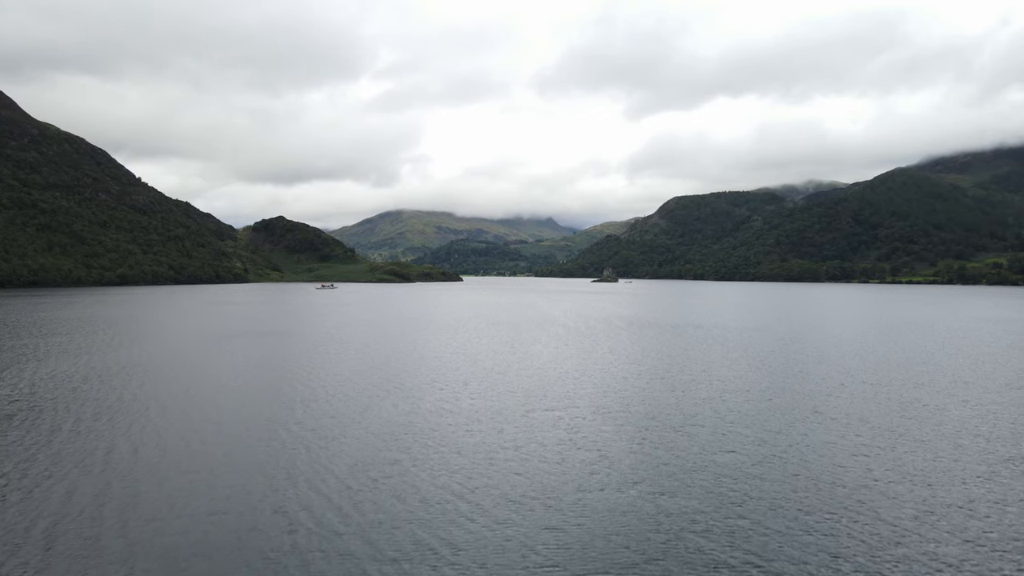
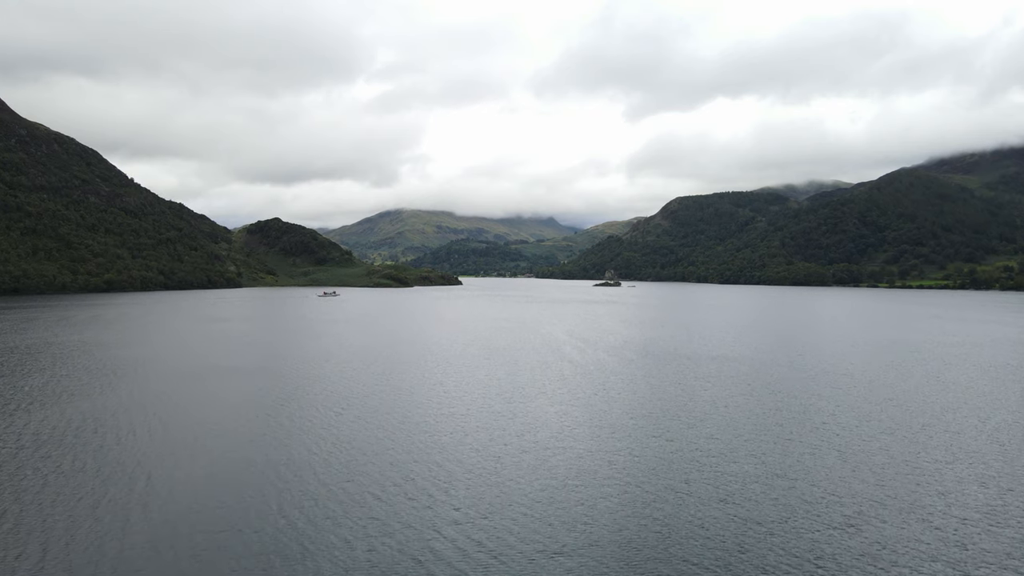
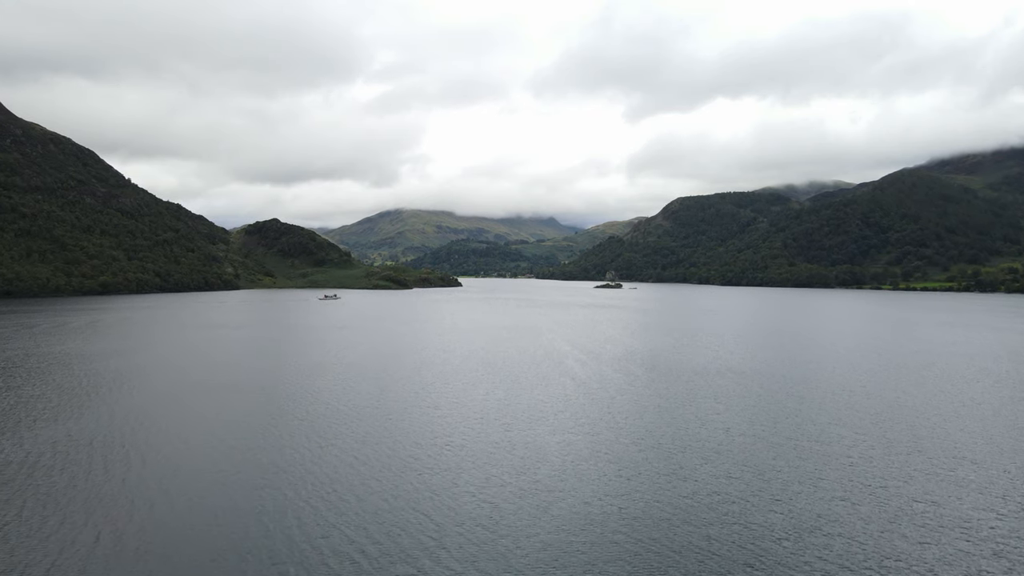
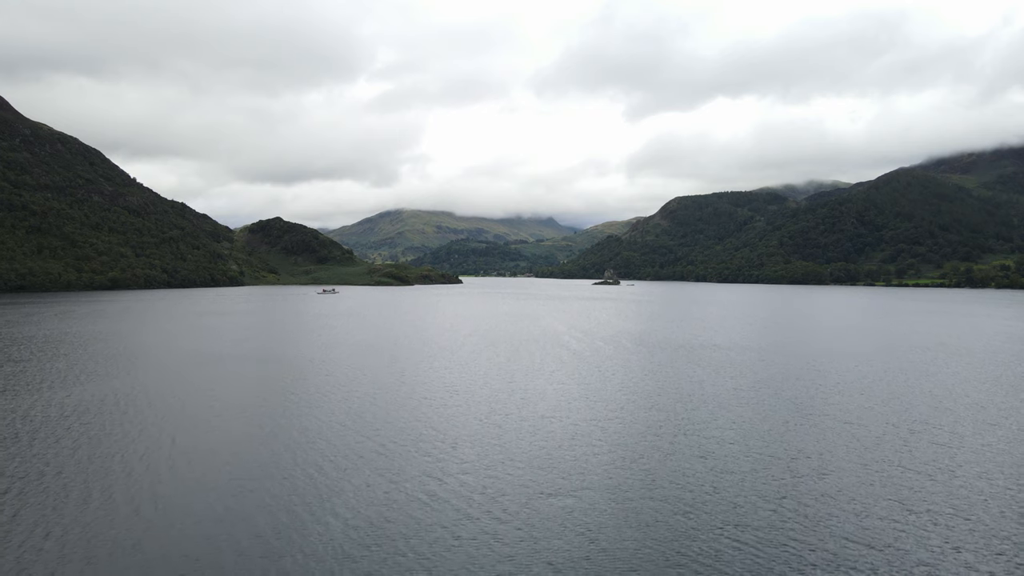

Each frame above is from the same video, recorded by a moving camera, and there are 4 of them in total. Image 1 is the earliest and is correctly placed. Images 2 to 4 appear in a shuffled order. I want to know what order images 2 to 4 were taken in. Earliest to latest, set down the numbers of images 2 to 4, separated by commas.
4, 2, 3
